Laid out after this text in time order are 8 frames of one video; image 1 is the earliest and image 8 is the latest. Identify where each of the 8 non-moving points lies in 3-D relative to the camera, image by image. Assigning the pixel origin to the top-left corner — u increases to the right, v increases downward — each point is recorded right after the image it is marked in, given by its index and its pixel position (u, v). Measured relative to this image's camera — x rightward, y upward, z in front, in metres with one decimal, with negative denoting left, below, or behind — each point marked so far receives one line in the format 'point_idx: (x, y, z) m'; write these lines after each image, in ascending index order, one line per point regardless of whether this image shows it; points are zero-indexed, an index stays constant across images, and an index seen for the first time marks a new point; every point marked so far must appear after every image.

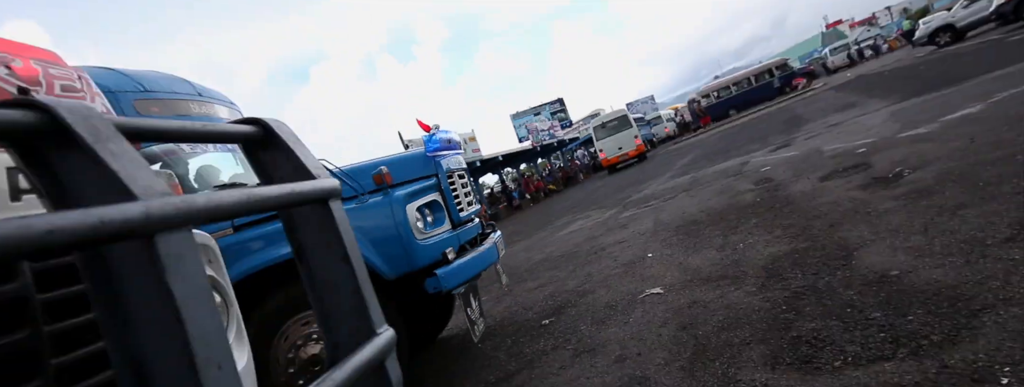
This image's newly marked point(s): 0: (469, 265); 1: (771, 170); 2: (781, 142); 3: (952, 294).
0: (-0.4, -0.7, +4.2) m
1: (+5.0, +0.5, +8.5) m
2: (+7.2, +1.4, +11.8) m
3: (+2.5, -0.5, +2.4) m
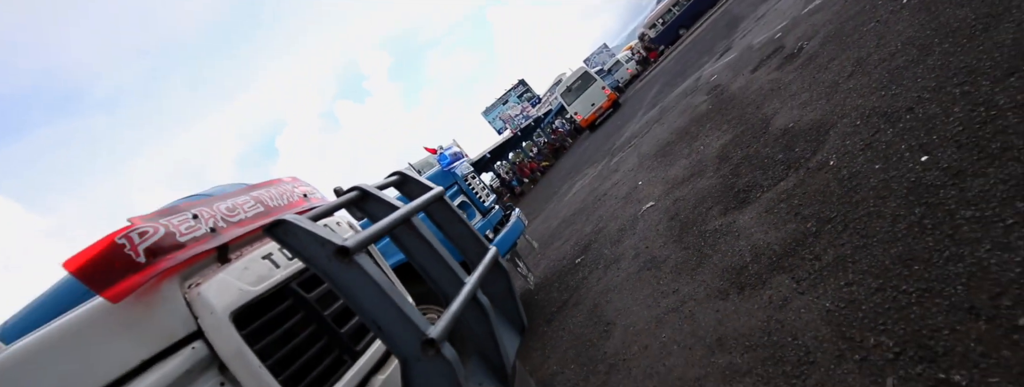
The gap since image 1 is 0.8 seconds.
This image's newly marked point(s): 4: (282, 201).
0: (-0.1, -0.5, +5.5) m
1: (+4.5, +2.6, +9.7) m
2: (+6.2, +4.3, +13.0) m
3: (+2.6, +0.6, +3.6) m
4: (-1.1, 0.0, +2.2) m
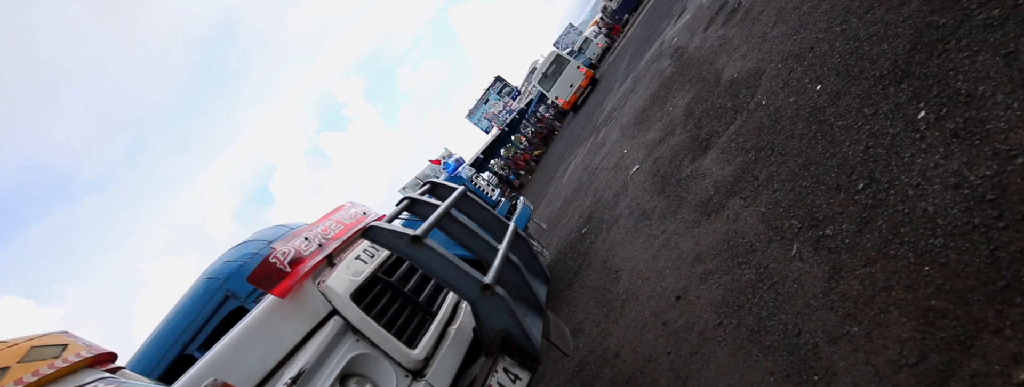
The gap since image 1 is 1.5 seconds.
0: (+0.1, -0.4, +6.2) m
1: (+3.9, +3.6, +10.4) m
2: (+5.2, +5.7, +13.7) m
3: (+2.4, +1.2, +4.4) m
4: (-1.0, -0.1, +3.0) m
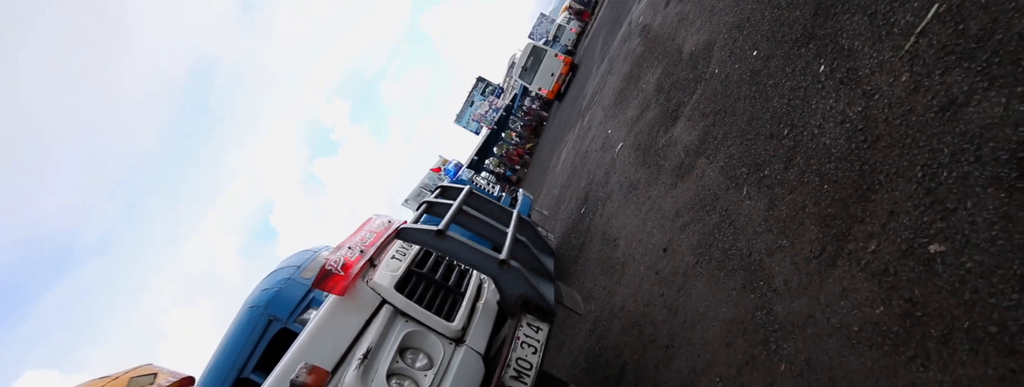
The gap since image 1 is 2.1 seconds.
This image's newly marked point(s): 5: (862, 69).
0: (+0.1, -0.3, +6.7) m
1: (+3.2, +4.3, +10.9) m
2: (+4.2, +6.6, +14.2) m
3: (+2.2, +1.7, +4.9) m
4: (-1.0, -0.2, +3.5) m
5: (+1.7, +0.6, +2.2) m
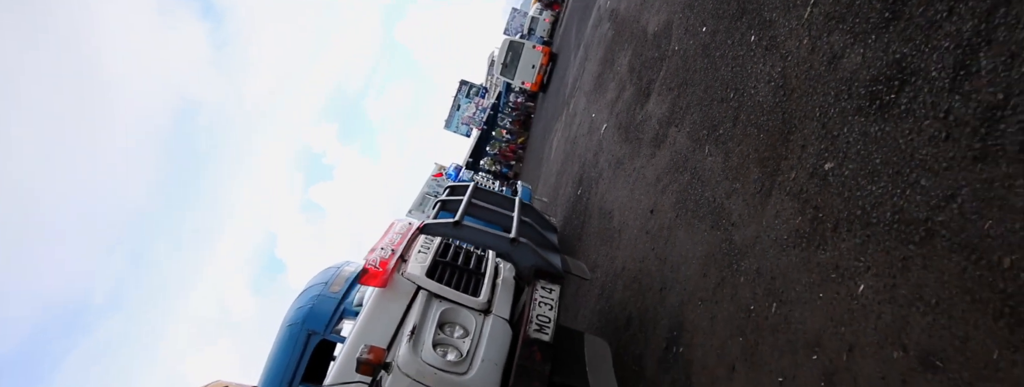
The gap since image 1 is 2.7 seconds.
0: (+0.2, -0.1, +7.2) m
1: (+2.5, +4.9, +11.4) m
2: (+3.1, +7.3, +14.6) m
3: (+1.9, +2.1, +5.4) m
4: (-1.0, -0.3, +4.0) m
5: (+1.6, +0.9, +2.7) m
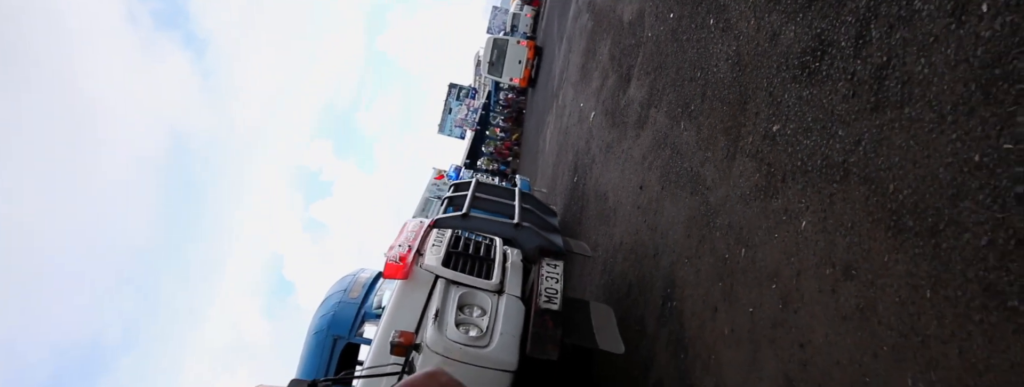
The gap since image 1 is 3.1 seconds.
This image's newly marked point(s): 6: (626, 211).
0: (+0.2, 0.0, +7.6) m
1: (+2.0, +5.3, +11.7) m
2: (+2.3, +7.8, +14.9) m
3: (+1.7, +2.4, +5.7) m
4: (-0.9, -0.3, +4.3) m
5: (+1.5, +1.2, +3.0) m
6: (+1.2, -0.2, +4.5) m
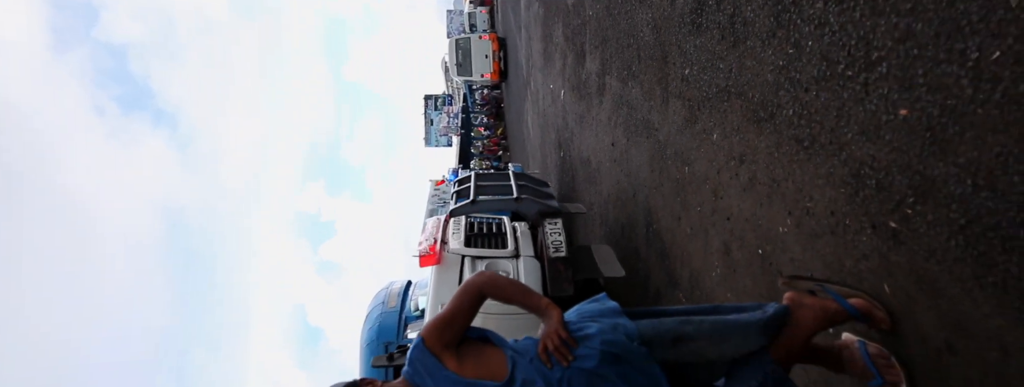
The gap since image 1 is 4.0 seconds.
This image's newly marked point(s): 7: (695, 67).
0: (+0.1, +0.3, +8.3) m
1: (+0.6, +5.9, +12.4) m
2: (+0.3, +8.4, +15.5) m
3: (+1.0, +2.9, +6.4) m
4: (-0.9, -0.3, +5.1) m
5: (+1.1, +1.7, +3.7) m
6: (+1.1, +0.3, +5.3) m
7: (+1.2, +0.8, +2.9) m
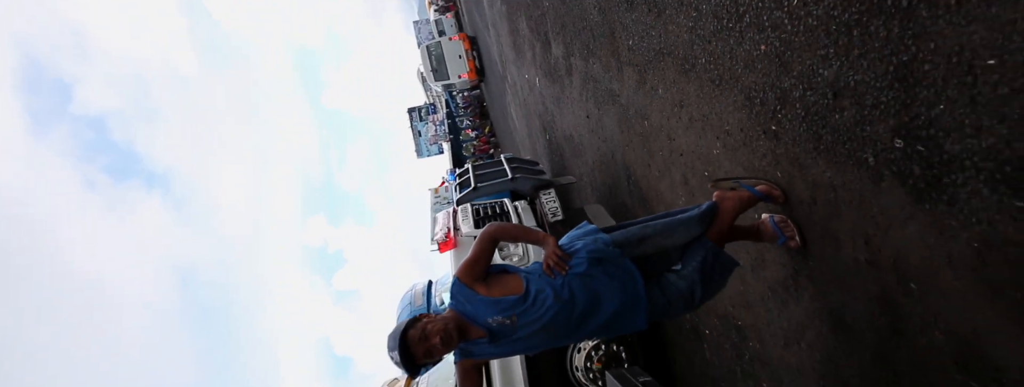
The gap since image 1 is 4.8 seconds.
0: (0.0, +0.5, +8.9) m
1: (-0.6, +6.2, +12.9) m
2: (-1.4, +8.7, +16.0) m
3: (+0.4, +3.3, +6.9) m
4: (-0.9, -0.3, +5.6) m
5: (+0.7, +2.1, +4.3) m
6: (+1.0, +0.7, +5.8) m
7: (+1.0, +1.2, +3.4) m
